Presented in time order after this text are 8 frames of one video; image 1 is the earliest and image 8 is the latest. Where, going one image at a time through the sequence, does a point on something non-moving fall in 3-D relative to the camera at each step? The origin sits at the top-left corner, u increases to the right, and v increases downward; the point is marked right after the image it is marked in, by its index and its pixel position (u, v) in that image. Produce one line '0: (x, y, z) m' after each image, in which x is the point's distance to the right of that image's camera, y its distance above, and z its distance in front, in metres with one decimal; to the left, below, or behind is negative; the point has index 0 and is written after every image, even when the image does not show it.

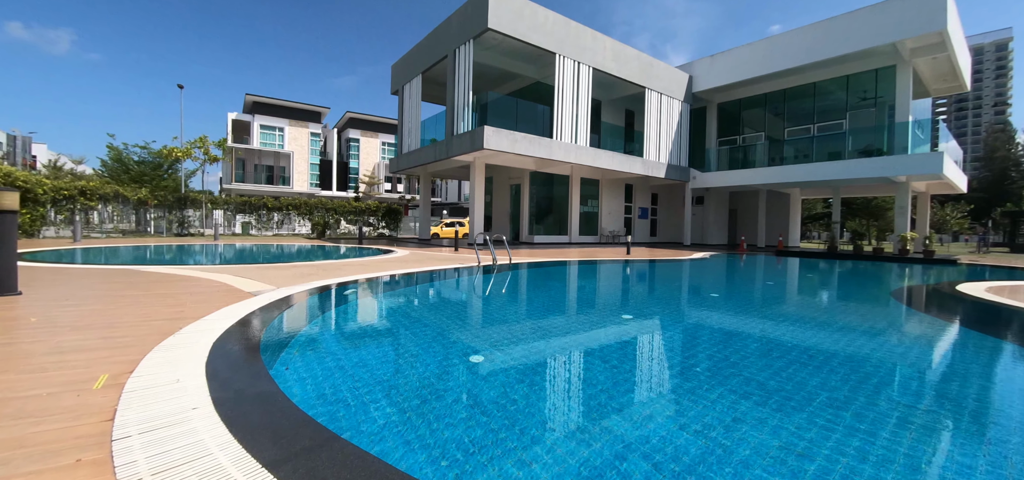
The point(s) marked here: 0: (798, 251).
0: (+9.5, -0.4, +13.4) m
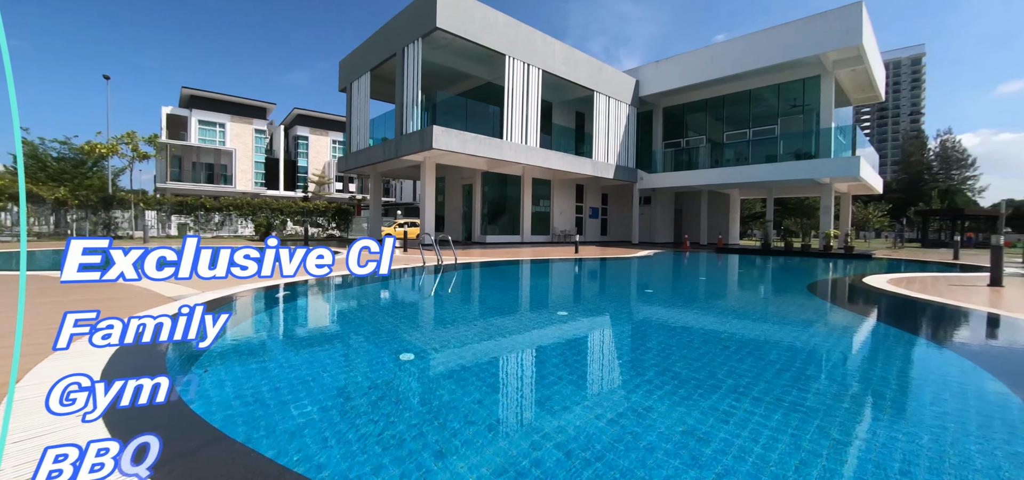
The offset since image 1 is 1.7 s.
0: (+7.9, -0.3, +14.2) m
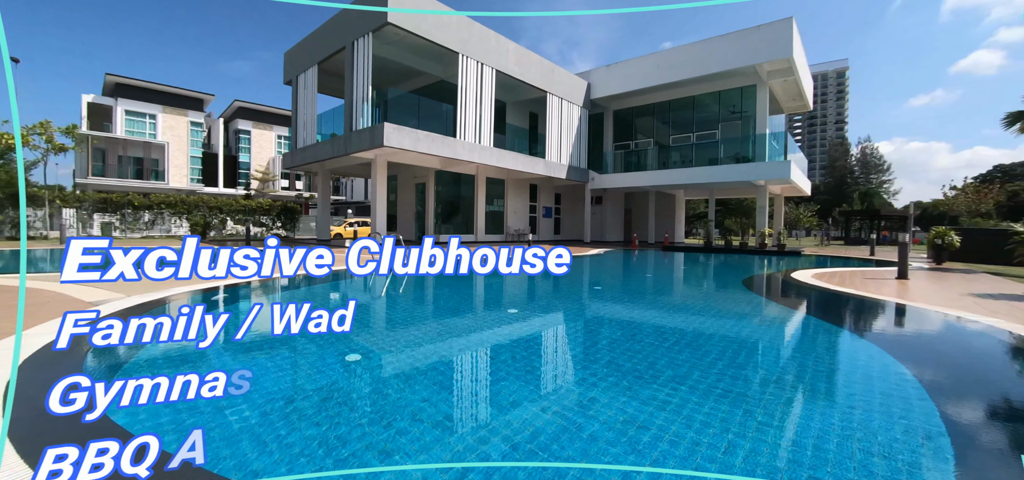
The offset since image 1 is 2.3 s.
0: (+6.3, -0.2, +14.8) m
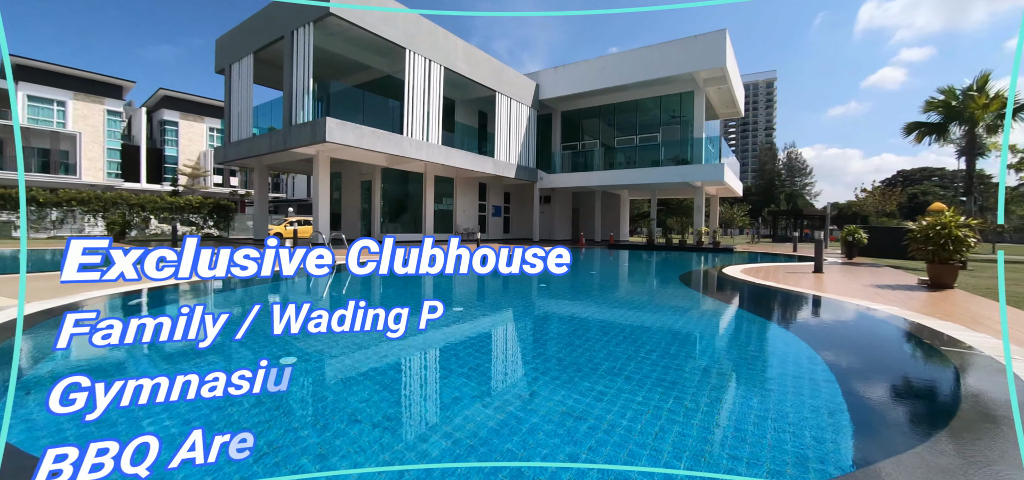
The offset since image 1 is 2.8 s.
0: (+4.4, -0.2, +15.4) m
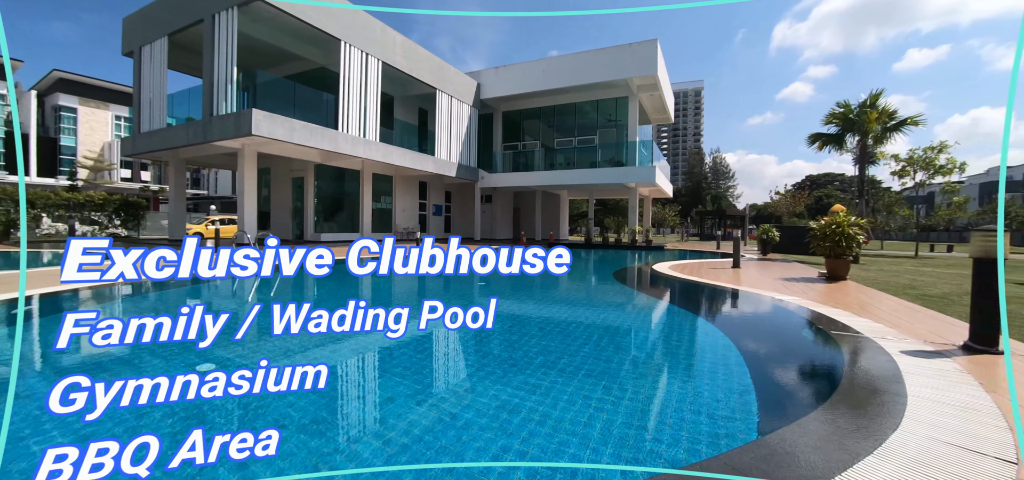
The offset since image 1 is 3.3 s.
0: (+2.2, -0.1, +15.9) m
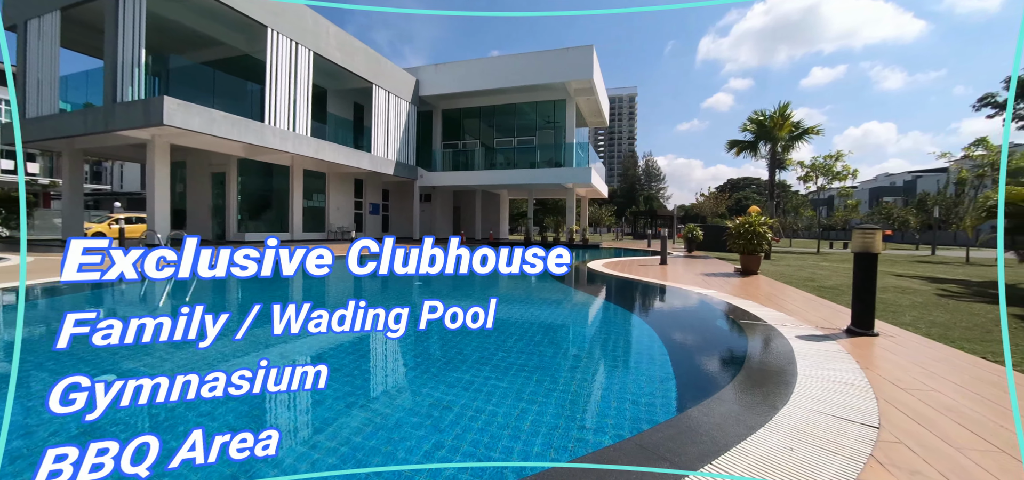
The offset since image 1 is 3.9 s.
0: (-0.1, -0.1, +16.1) m
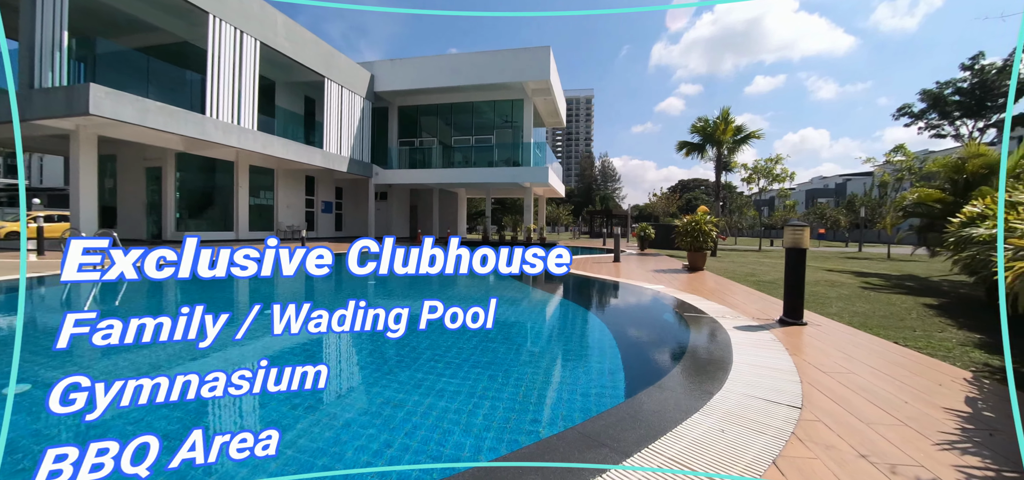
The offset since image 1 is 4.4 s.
0: (-1.7, 0.0, +16.1) m
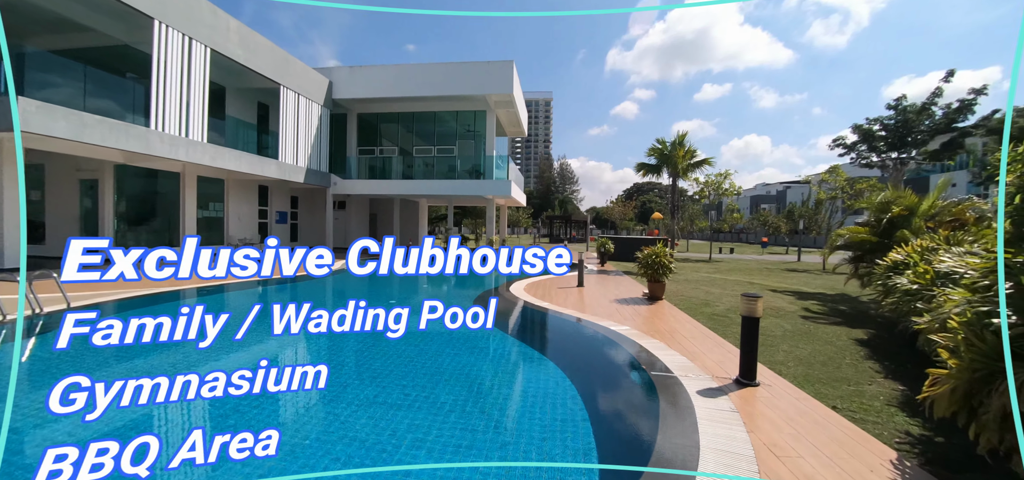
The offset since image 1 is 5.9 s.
0: (-2.9, -1.9, +16.1) m
